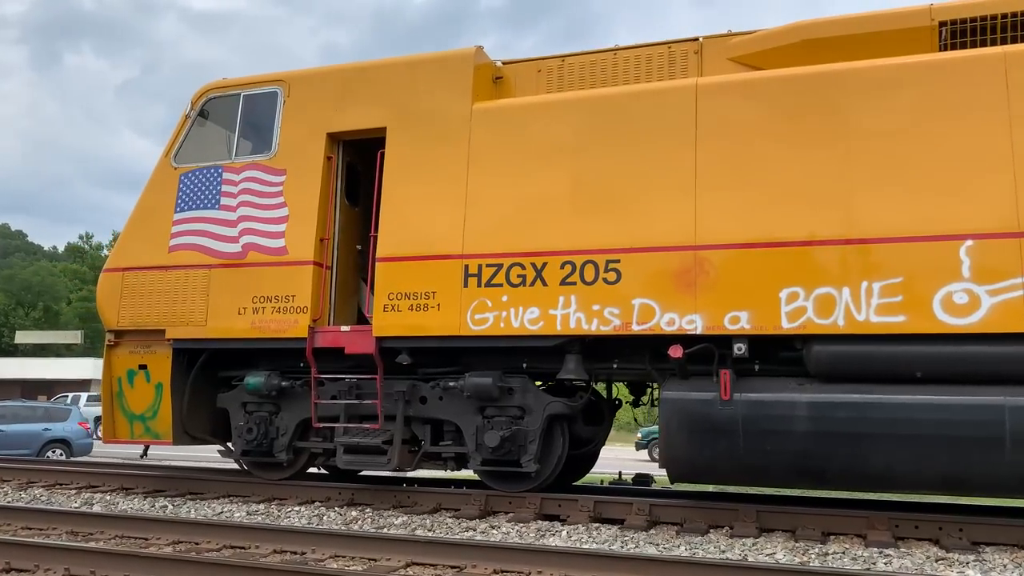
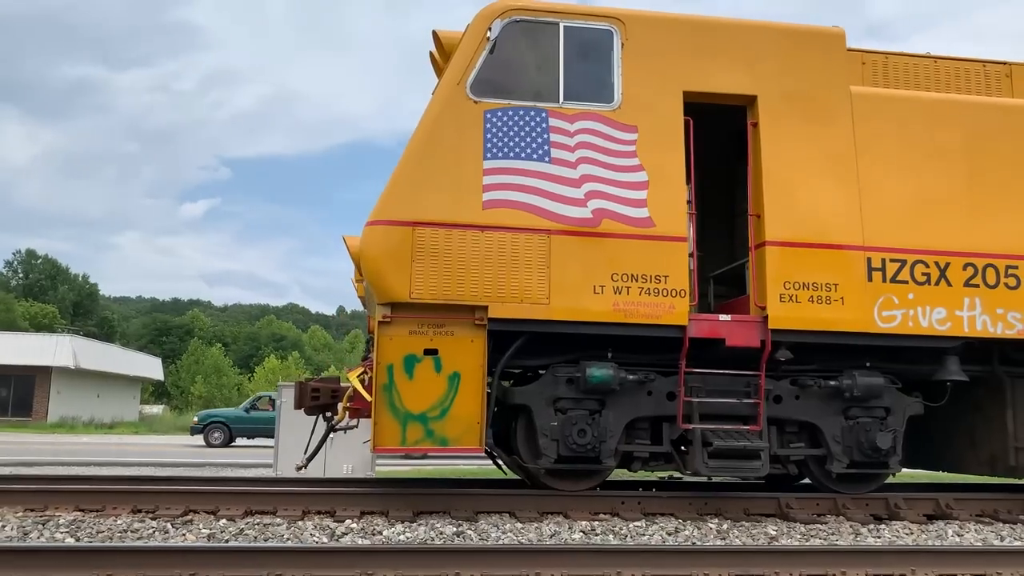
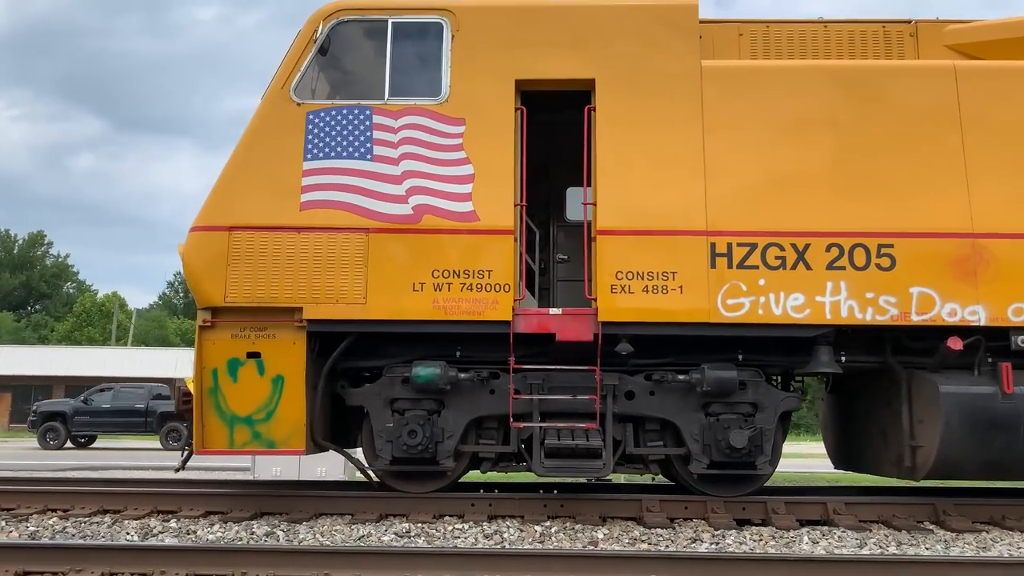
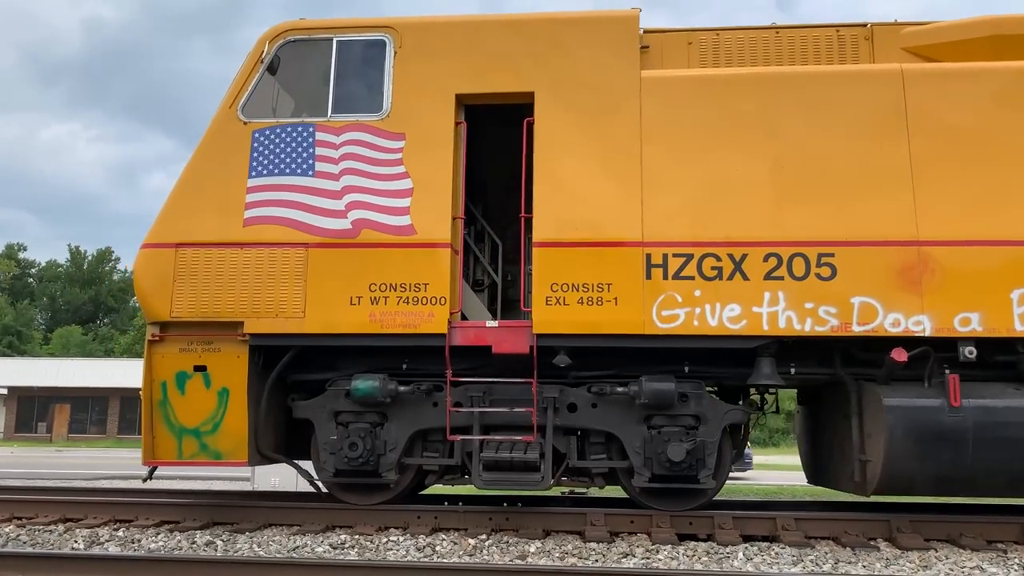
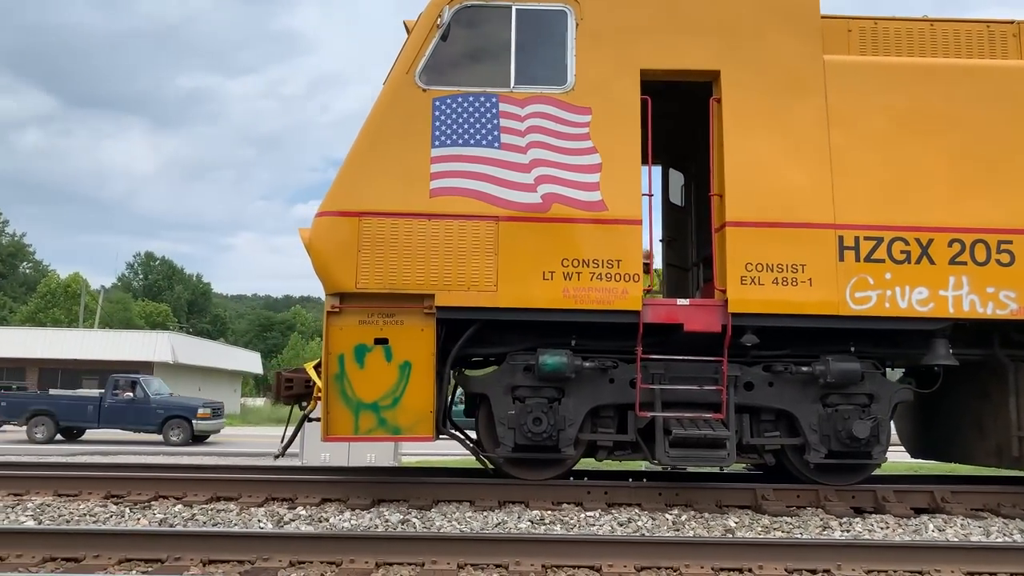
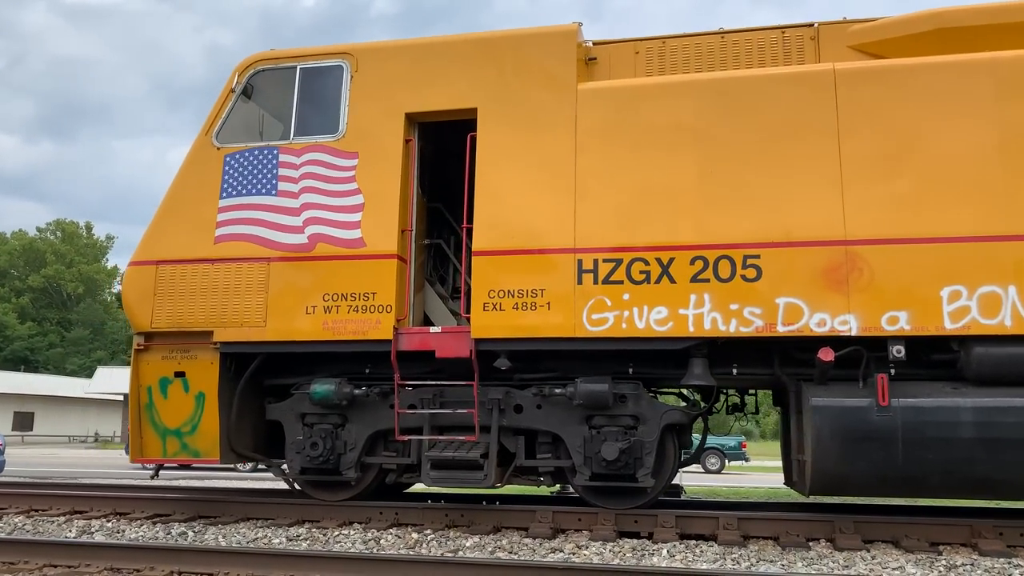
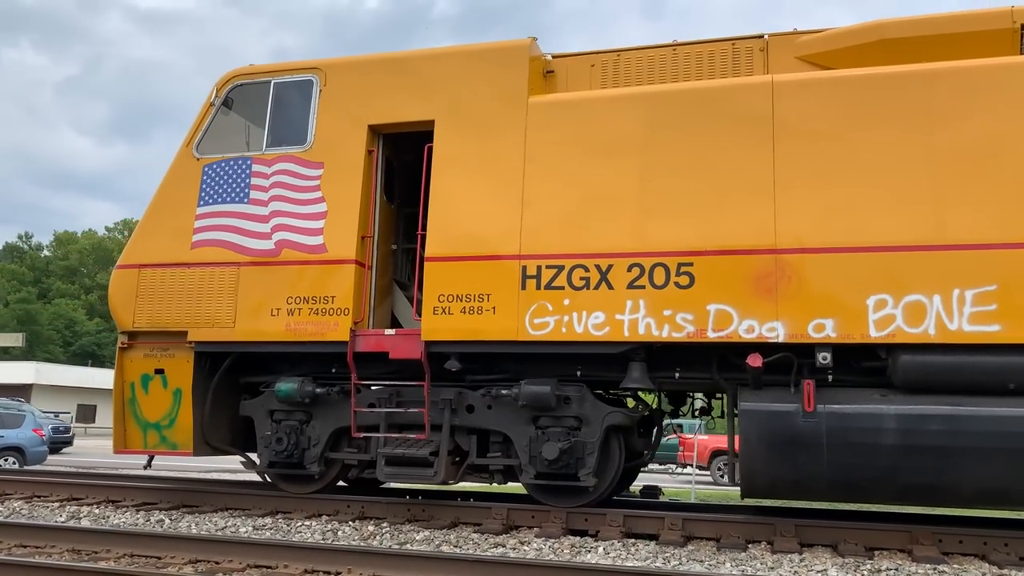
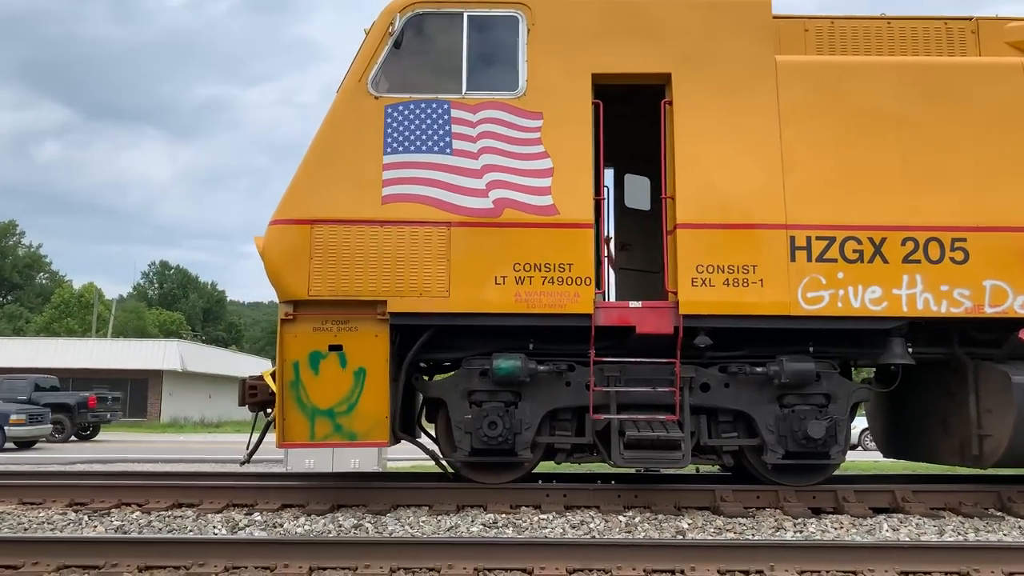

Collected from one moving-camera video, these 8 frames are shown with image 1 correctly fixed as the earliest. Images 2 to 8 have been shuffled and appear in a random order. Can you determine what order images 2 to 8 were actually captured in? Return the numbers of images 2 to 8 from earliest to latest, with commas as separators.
7, 6, 4, 3, 8, 5, 2
